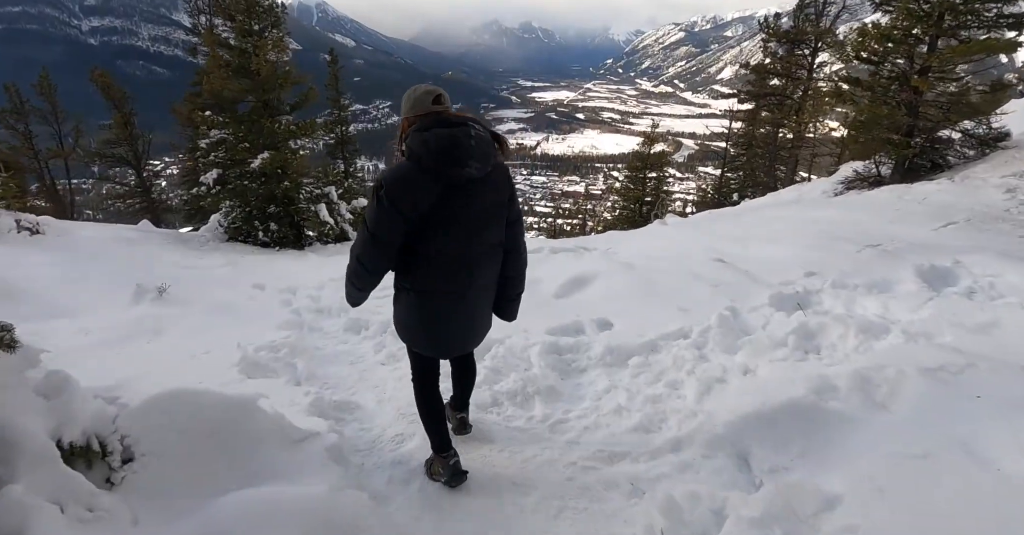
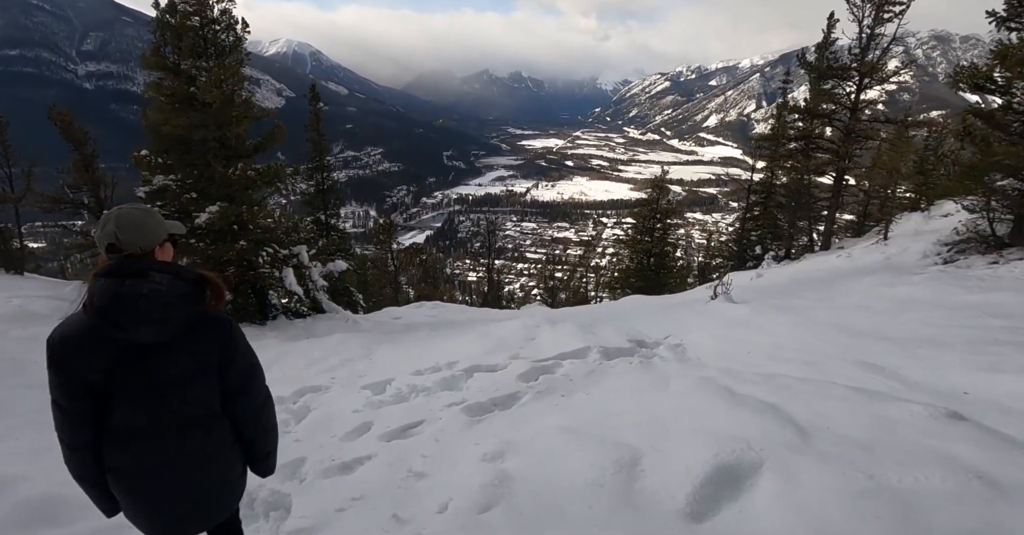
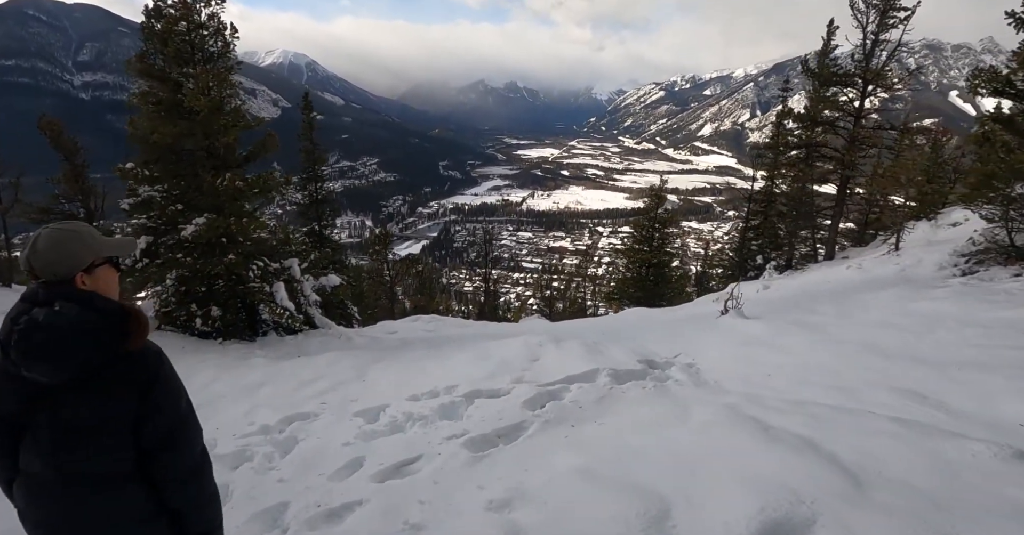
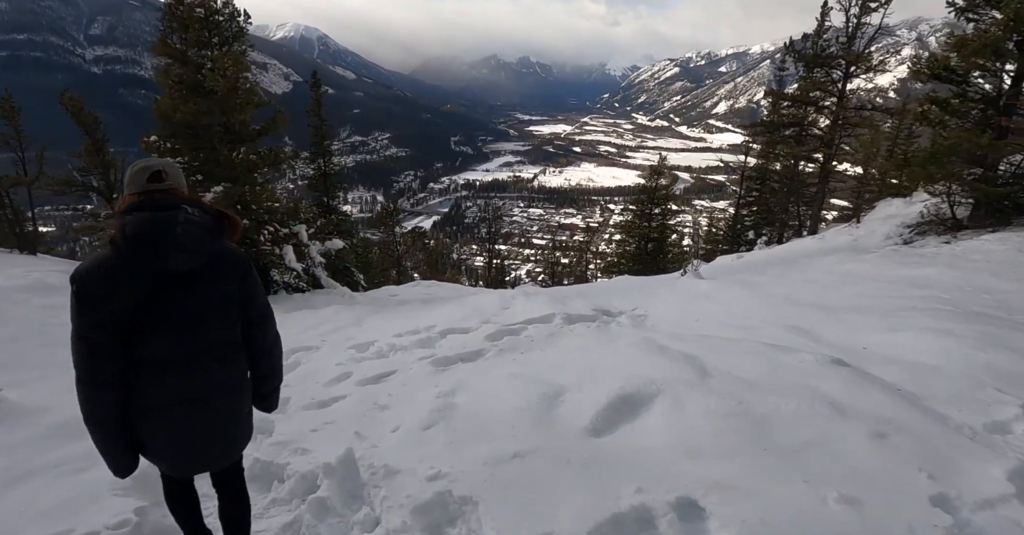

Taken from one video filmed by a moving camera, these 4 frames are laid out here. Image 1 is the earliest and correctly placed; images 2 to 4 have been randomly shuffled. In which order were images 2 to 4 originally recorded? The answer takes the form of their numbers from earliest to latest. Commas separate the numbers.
4, 2, 3
